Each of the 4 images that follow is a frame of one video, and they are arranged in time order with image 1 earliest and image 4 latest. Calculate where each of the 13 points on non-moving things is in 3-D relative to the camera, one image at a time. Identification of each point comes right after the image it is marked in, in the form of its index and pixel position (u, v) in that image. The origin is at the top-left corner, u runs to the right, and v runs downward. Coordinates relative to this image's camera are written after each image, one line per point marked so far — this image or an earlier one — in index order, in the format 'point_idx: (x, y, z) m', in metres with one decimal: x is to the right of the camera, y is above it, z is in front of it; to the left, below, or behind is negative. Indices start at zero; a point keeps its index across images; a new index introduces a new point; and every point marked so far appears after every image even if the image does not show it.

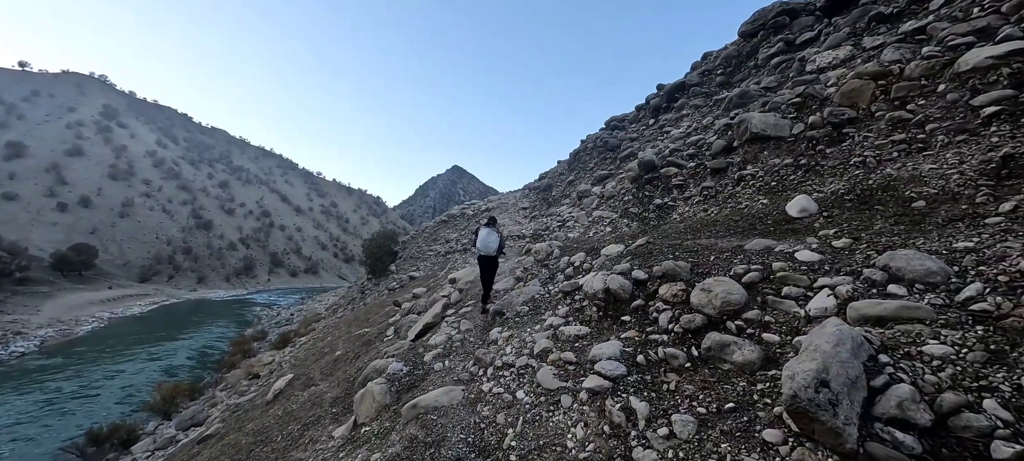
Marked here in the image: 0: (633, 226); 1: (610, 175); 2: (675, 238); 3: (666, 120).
0: (+2.7, +0.1, +7.6) m
1: (+3.7, +2.1, +13.1) m
2: (+2.6, -0.1, +5.4) m
3: (+5.8, +4.2, +12.9) m
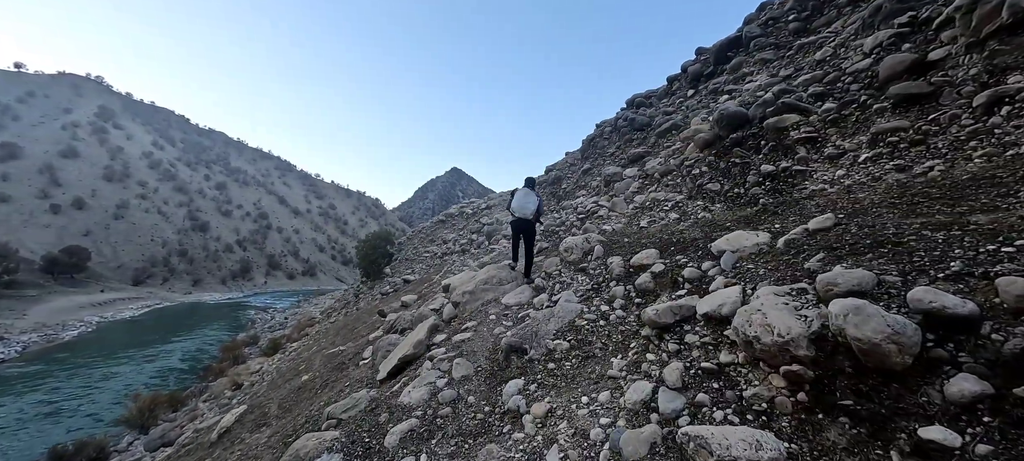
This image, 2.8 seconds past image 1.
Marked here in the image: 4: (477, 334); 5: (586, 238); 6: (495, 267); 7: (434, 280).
0: (+3.0, +0.3, +4.8) m
1: (+4.0, +2.3, +10.3) m
2: (+2.9, +0.1, +2.6) m
3: (+6.1, +4.4, +10.1) m
4: (-0.5, -1.6, +5.4) m
5: (+1.3, -0.1, +6.0) m
6: (-0.4, -0.8, +7.8) m
7: (-3.0, -1.9, +13.3) m
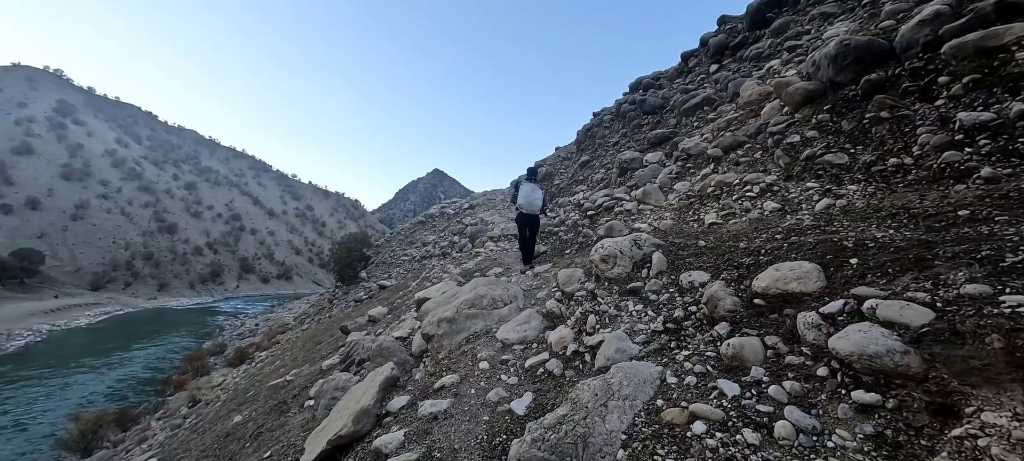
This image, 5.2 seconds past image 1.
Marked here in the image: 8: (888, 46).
0: (+3.1, +0.3, +2.7) m
1: (+3.9, +2.3, +8.2) m
2: (+3.1, +0.2, +0.5) m
3: (+5.9, +4.4, +8.2) m
4: (-0.5, -1.6, +3.1) m
5: (+1.4, -0.1, +3.8) m
6: (-0.4, -0.8, +5.5) m
7: (-3.3, -1.9, +10.9) m
8: (+3.9, +1.9, +3.5) m
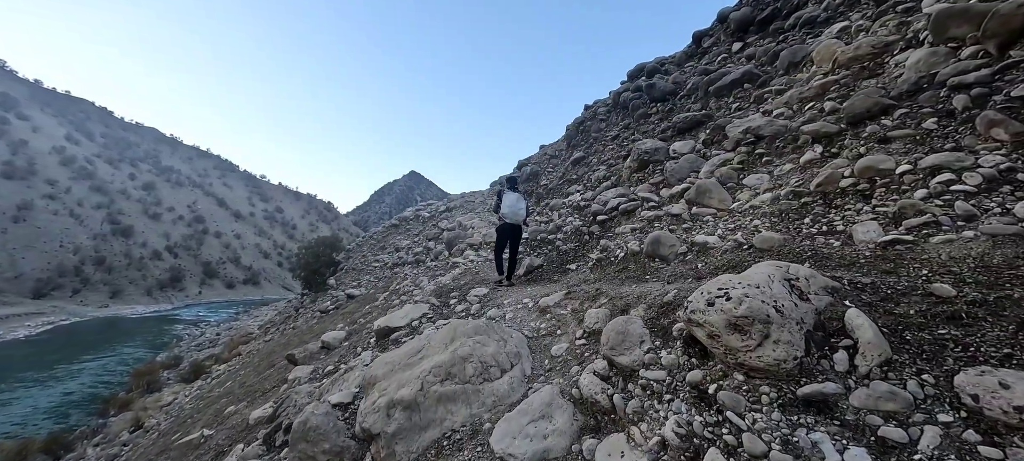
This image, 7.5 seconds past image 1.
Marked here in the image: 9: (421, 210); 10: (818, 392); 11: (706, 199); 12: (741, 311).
0: (+3.3, +0.2, +0.9) m
1: (+3.7, +2.1, +6.5) m
2: (+3.4, +0.1, -1.3) m
3: (+5.7, +4.2, +6.6) m
4: (-0.3, -1.7, +1.1) m
5: (+1.5, -0.2, +1.9) m
6: (-0.5, -1.0, +3.5) m
7: (-3.7, -2.1, +8.7) m
8: (+4.0, +1.8, +1.8) m
9: (-4.9, +1.2, +18.5) m
10: (+1.3, -0.7, +1.5) m
11: (+2.3, +0.4, +4.1) m
12: (+1.1, -0.4, +1.9) m
